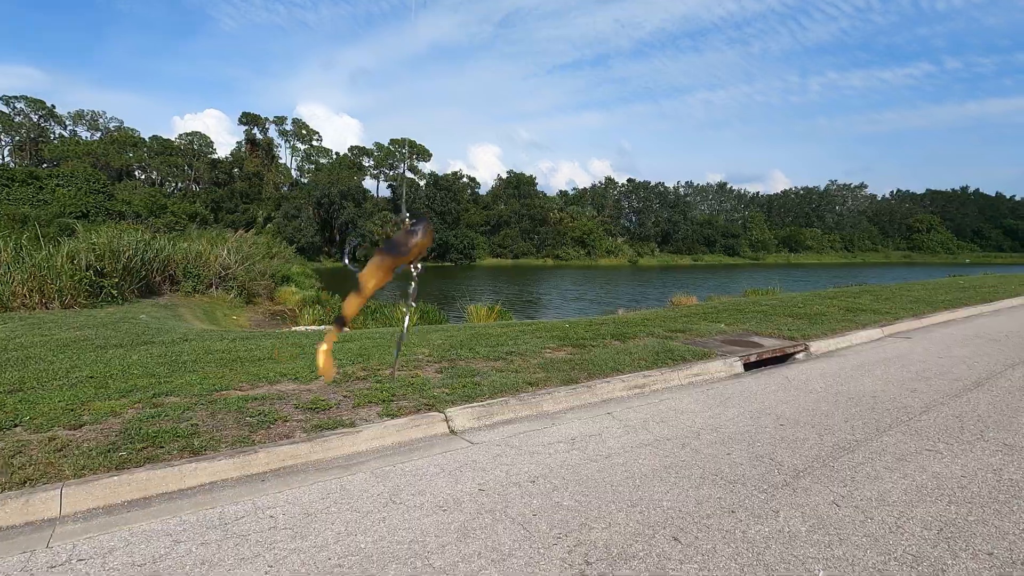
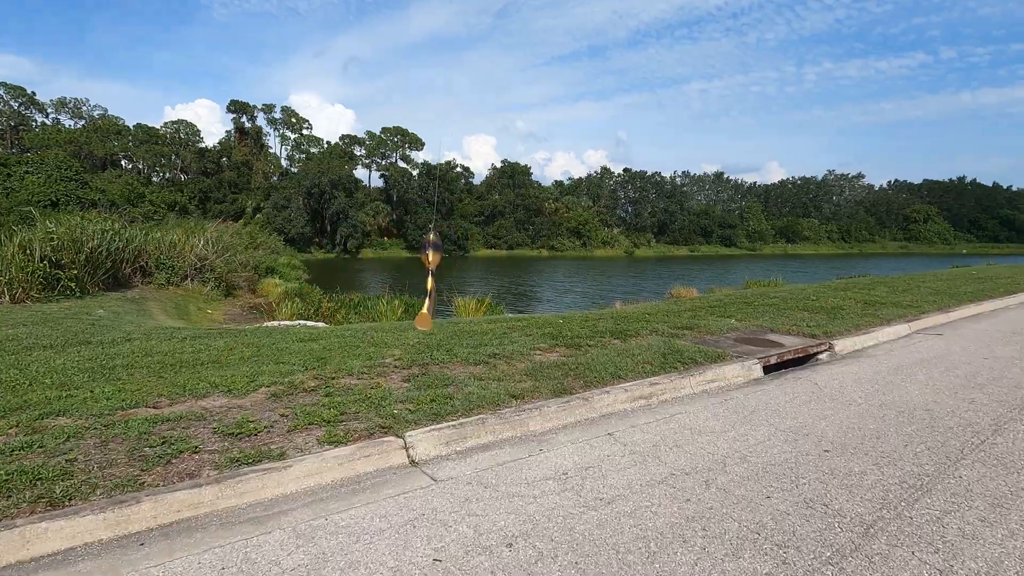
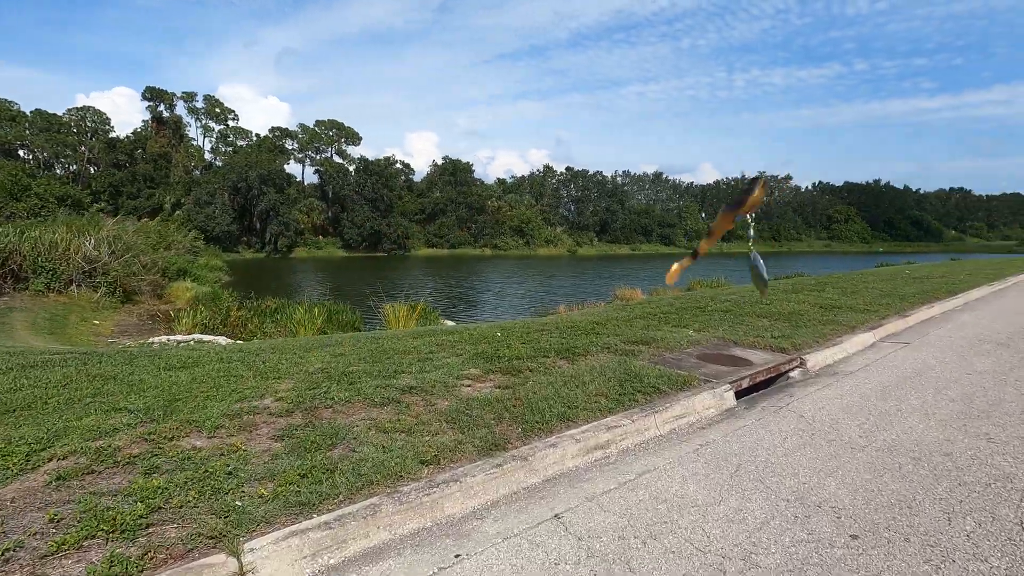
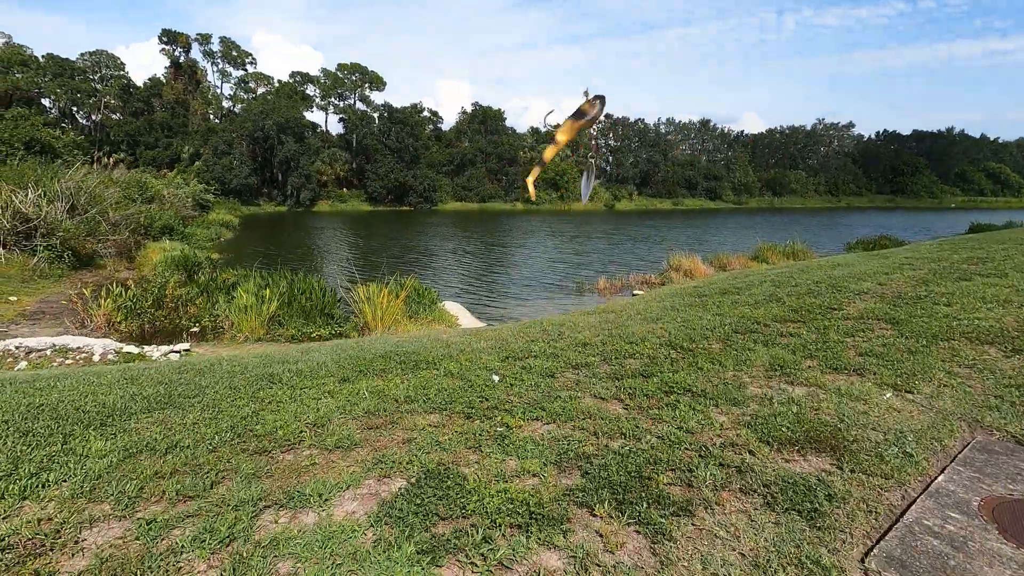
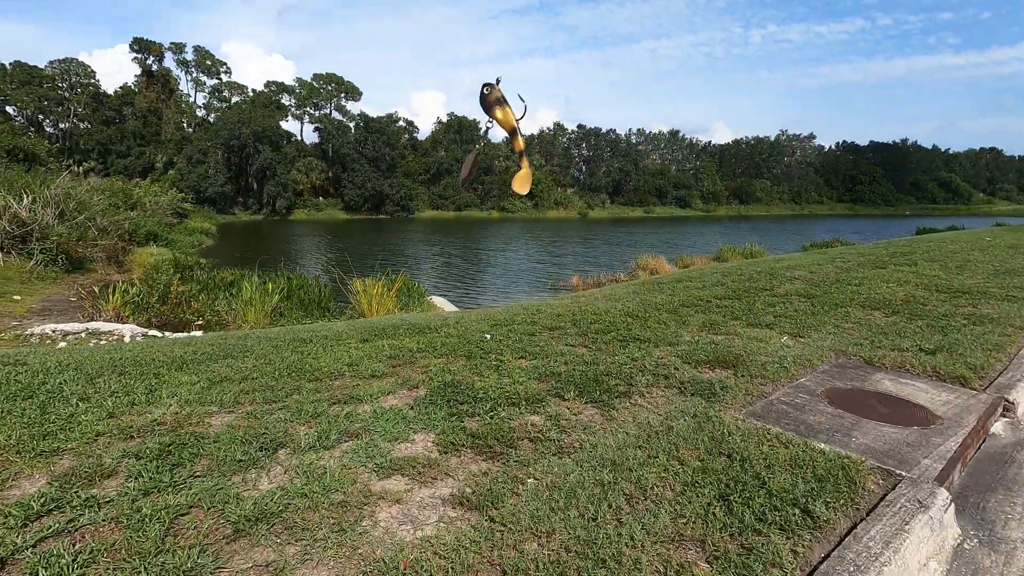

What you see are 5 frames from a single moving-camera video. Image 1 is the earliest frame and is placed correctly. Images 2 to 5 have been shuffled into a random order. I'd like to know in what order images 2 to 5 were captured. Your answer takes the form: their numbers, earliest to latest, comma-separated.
2, 3, 5, 4
